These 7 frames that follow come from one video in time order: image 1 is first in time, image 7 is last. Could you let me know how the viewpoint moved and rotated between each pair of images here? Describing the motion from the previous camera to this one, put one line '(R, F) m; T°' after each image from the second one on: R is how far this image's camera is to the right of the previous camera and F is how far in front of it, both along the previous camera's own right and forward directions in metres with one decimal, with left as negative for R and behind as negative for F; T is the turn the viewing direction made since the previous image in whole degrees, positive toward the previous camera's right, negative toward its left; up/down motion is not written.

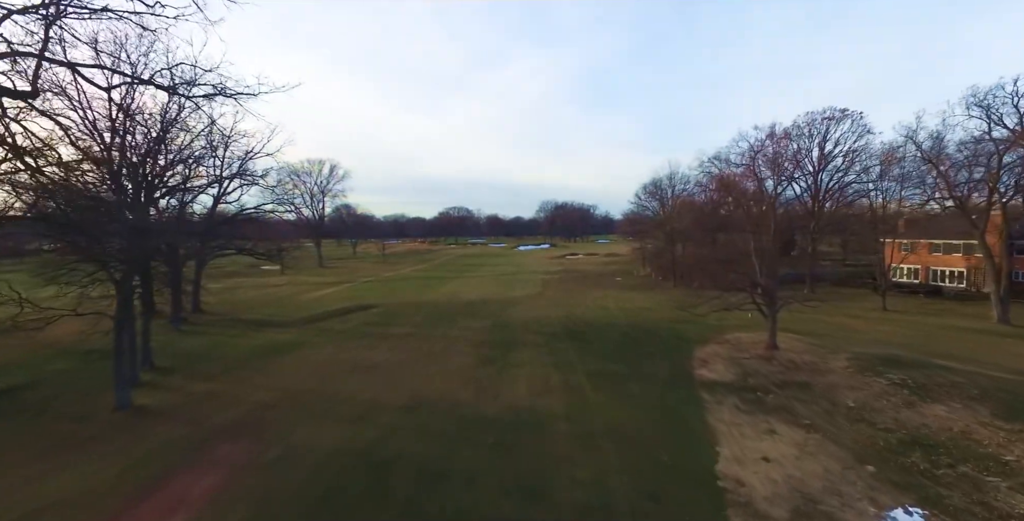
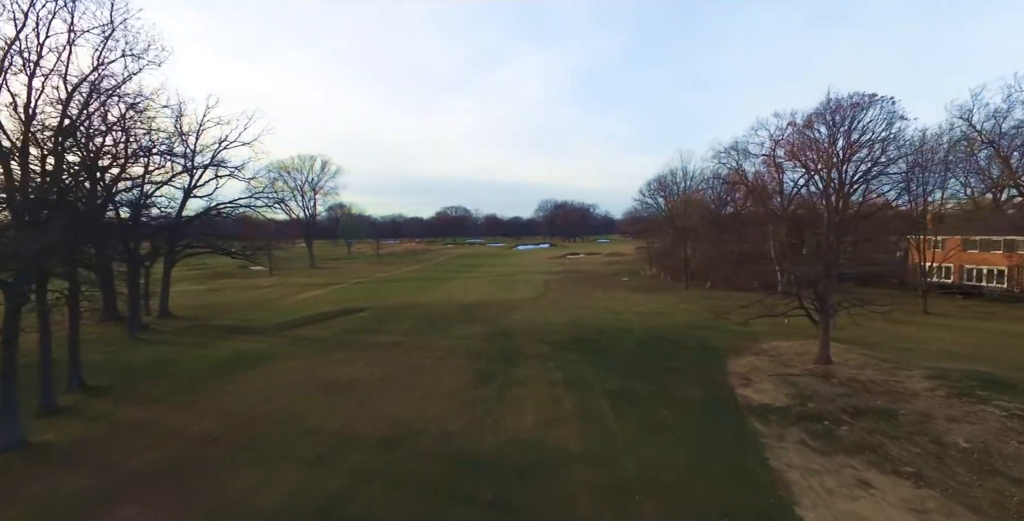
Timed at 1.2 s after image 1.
(-0.1, +2.4) m; 0°
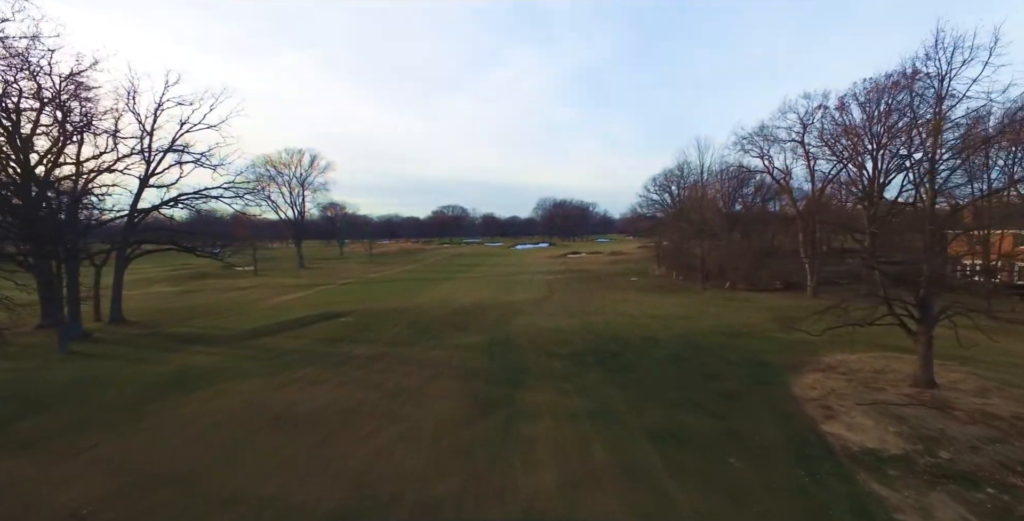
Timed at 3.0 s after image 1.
(-0.2, +3.0) m; 0°
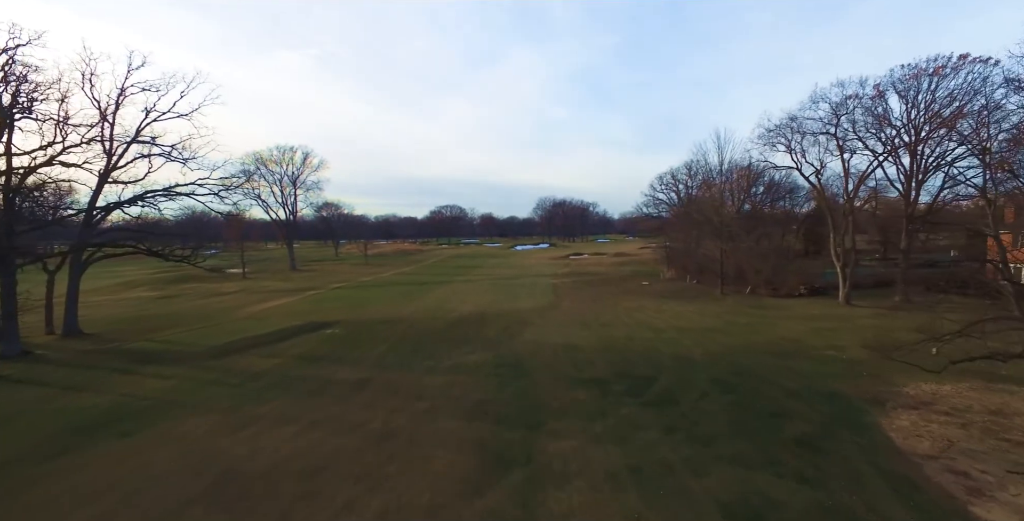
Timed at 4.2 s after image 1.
(-0.4, +2.4) m; 0°
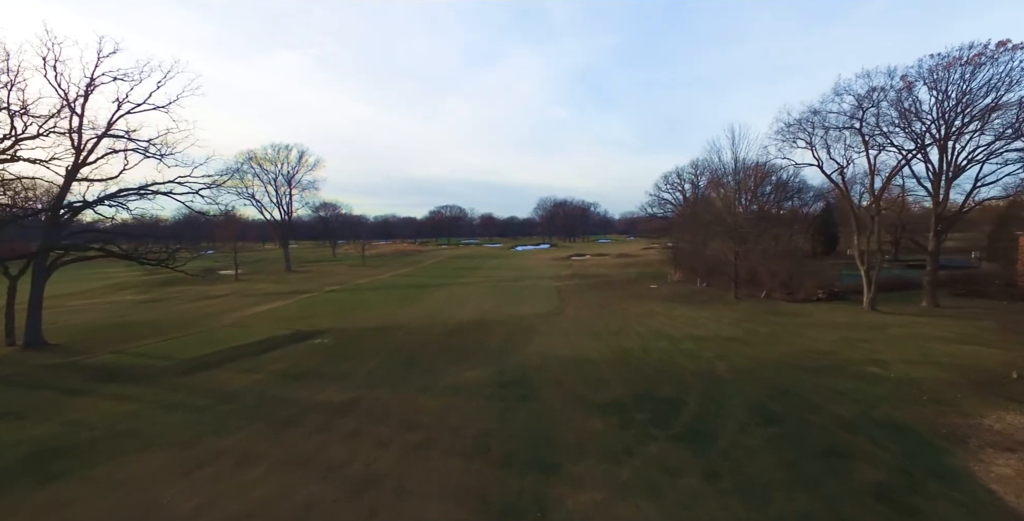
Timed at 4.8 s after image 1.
(-0.2, +1.6) m; 0°
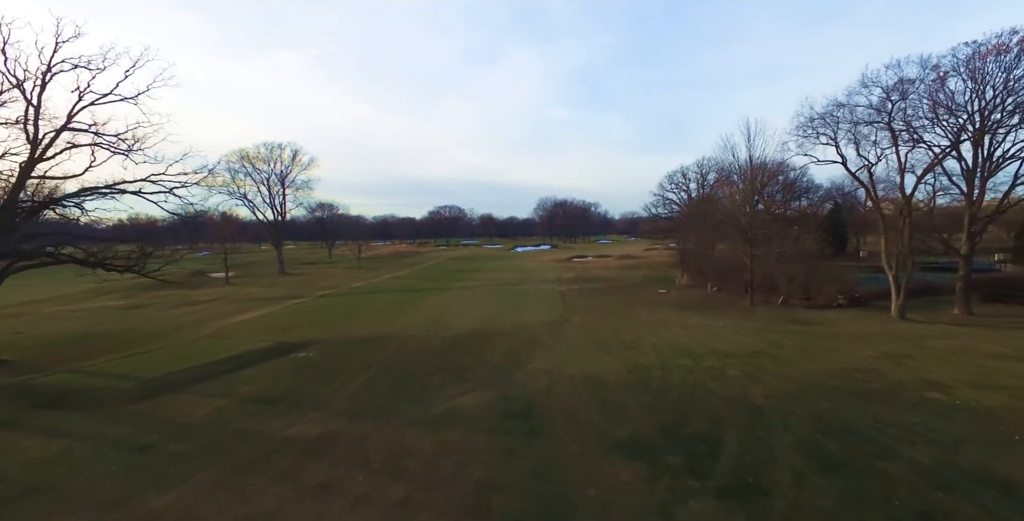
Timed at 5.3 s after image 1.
(-0.1, +1.7) m; 0°
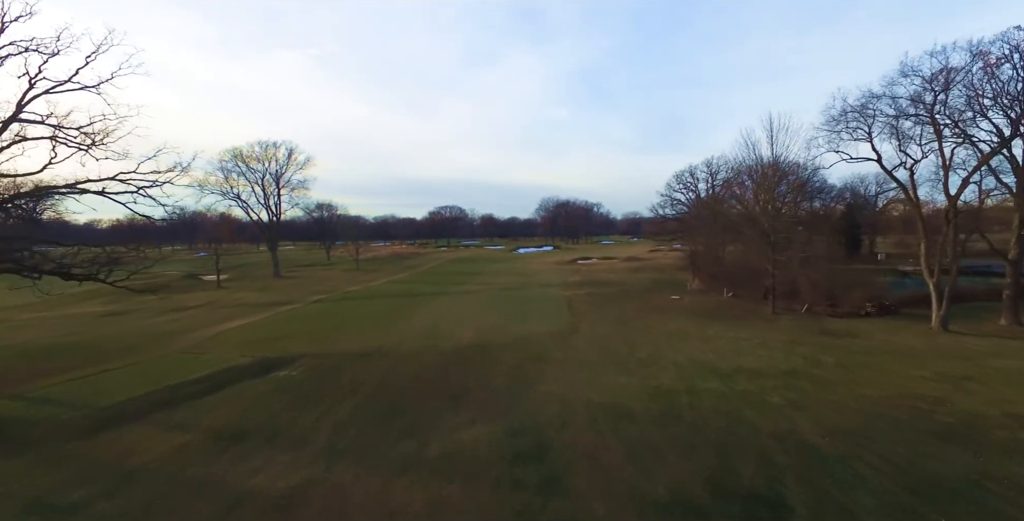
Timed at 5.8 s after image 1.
(-0.2, +1.8) m; 0°
